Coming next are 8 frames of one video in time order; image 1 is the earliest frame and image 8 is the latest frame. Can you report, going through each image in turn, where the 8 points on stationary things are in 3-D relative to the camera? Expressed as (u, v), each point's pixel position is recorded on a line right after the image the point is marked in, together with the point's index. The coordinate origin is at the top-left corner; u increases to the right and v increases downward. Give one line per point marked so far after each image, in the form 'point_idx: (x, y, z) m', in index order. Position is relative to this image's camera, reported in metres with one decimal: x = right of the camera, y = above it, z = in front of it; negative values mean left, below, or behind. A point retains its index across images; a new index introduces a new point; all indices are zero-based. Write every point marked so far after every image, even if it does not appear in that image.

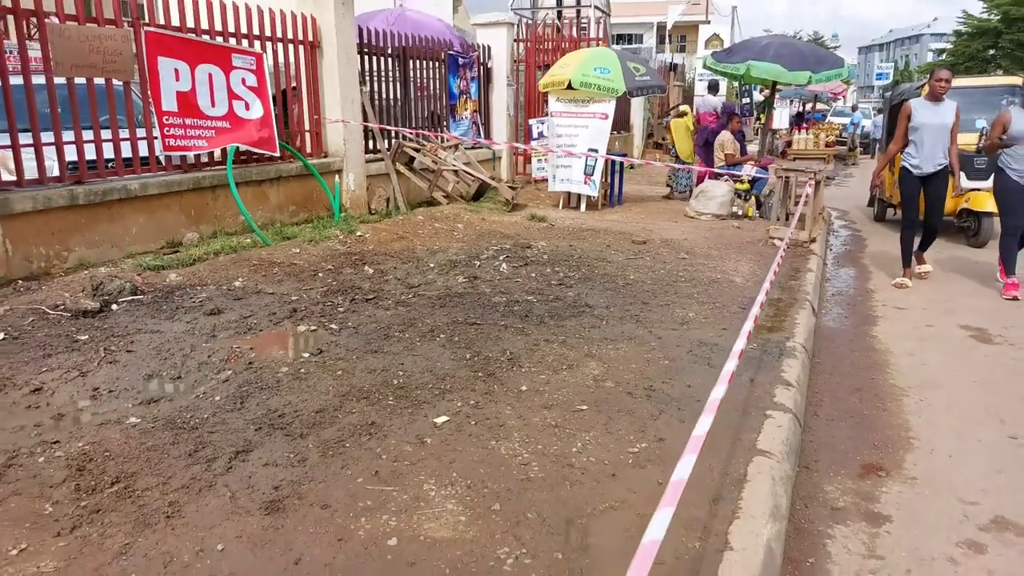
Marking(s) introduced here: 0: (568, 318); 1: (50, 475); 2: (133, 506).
0: (+0.5, -0.3, +5.8) m
1: (-2.1, -0.8, +3.2) m
2: (-1.6, -0.9, +3.0) m
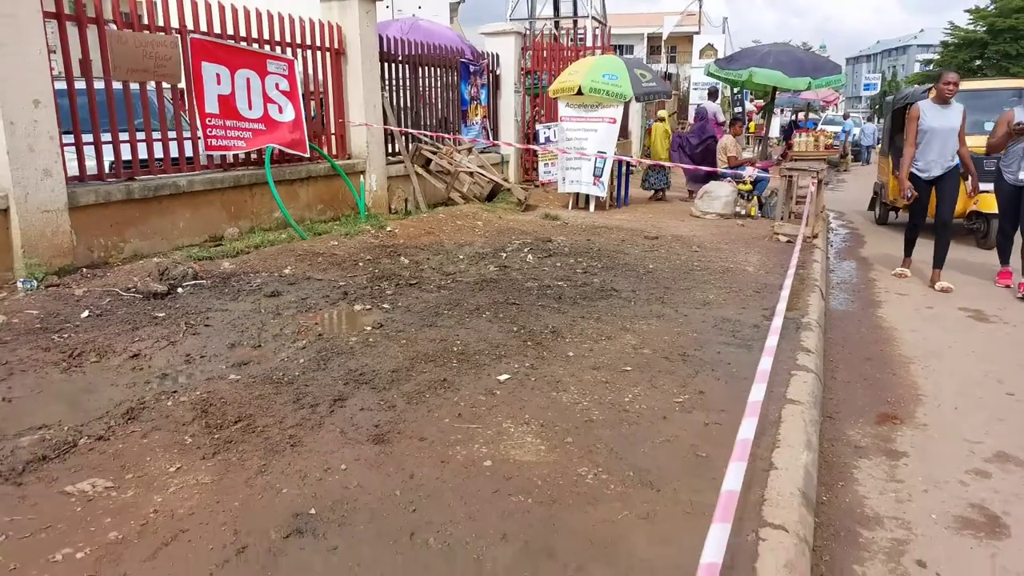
0: (+0.8, -0.1, +6.3) m
1: (-1.7, -0.7, +3.7) m
2: (-1.2, -0.7, +3.4) m
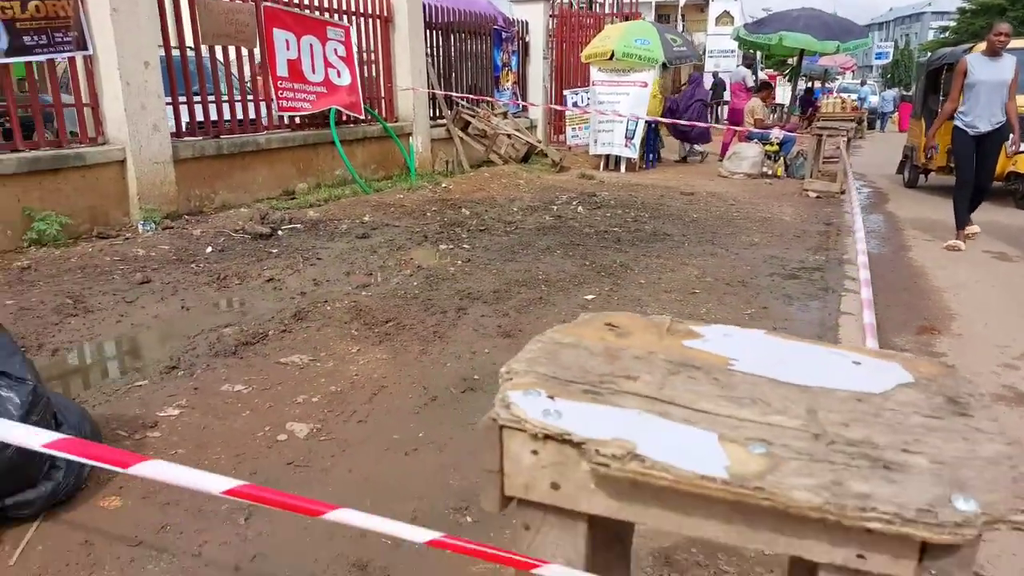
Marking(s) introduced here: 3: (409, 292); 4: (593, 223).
0: (+1.5, +0.5, +6.9) m
1: (-1.1, -0.2, +4.4) m
2: (-0.6, -0.3, +4.1) m
3: (-0.7, 0.0, +5.0) m
4: (+0.9, +0.7, +7.8) m
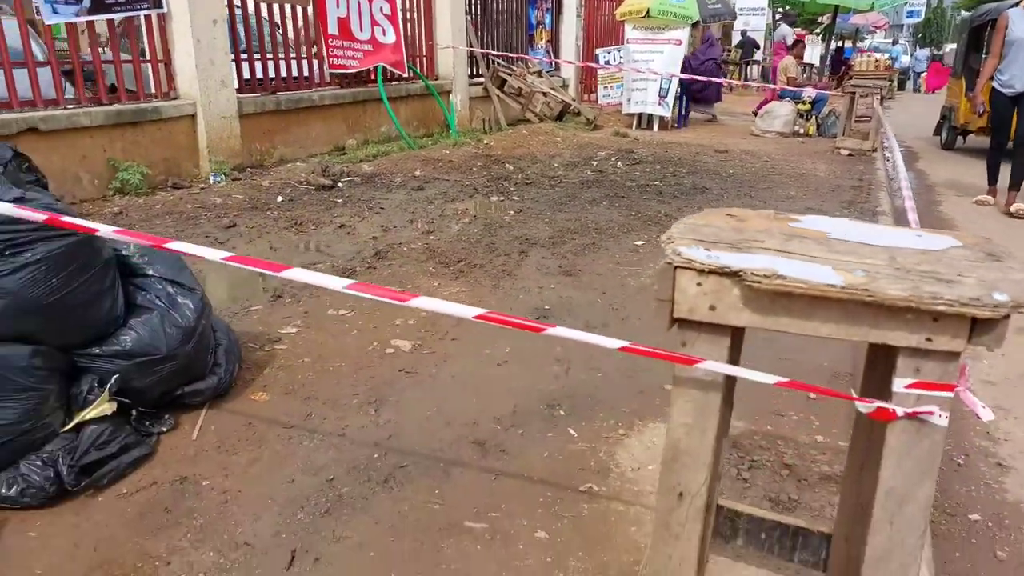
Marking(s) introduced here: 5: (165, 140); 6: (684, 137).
0: (+1.9, +1.0, +7.2) m
1: (-0.7, +0.2, +4.8) m
2: (-0.2, +0.1, +4.6) m
3: (-0.3, +0.4, +5.4) m
4: (+1.4, +1.3, +8.1) m
5: (-3.5, +1.5, +6.9) m
6: (+3.1, +2.7, +12.4) m
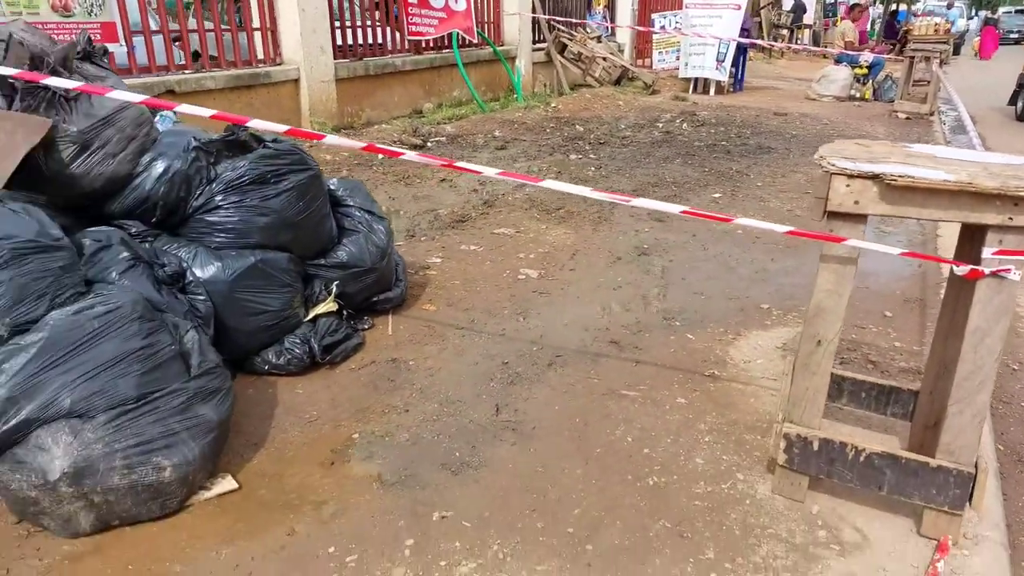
0: (+2.8, +1.5, +7.7) m
1: (+0.1, +0.7, +5.4) m
2: (+0.5, +0.5, +5.1) m
3: (+0.5, +0.9, +6.0) m
4: (+2.3, +1.9, +8.6) m
5: (-2.6, +2.0, +7.5) m
6: (+4.3, +3.5, +12.7) m
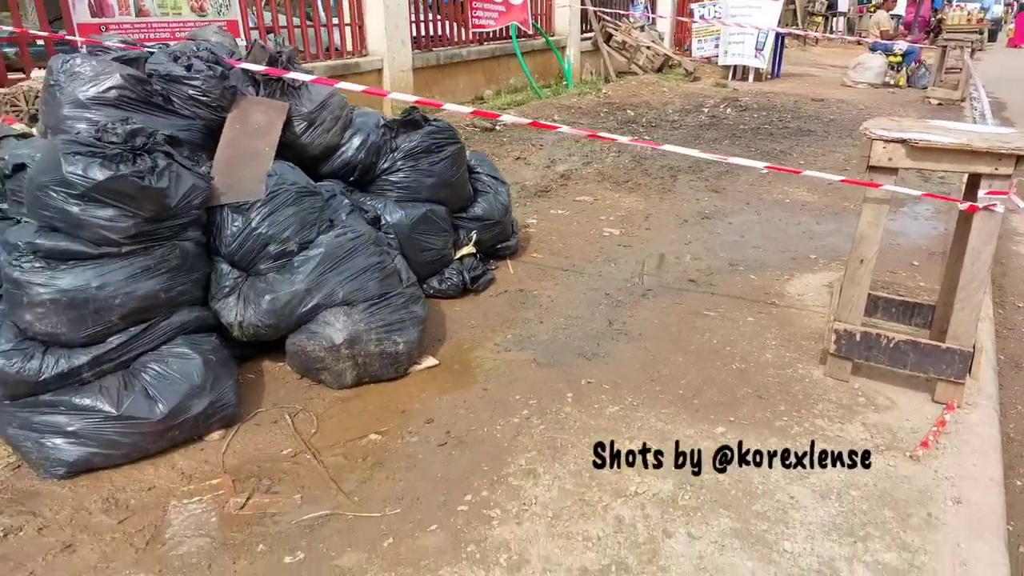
0: (+3.6, +1.9, +8.4) m
1: (+0.7, +1.0, +6.2) m
2: (+1.2, +0.9, +6.0) m
3: (+1.1, +1.2, +6.8) m
4: (+3.1, +2.3, +9.3) m
5: (-1.9, +2.4, +8.4) m
6: (+5.2, +3.9, +13.3) m
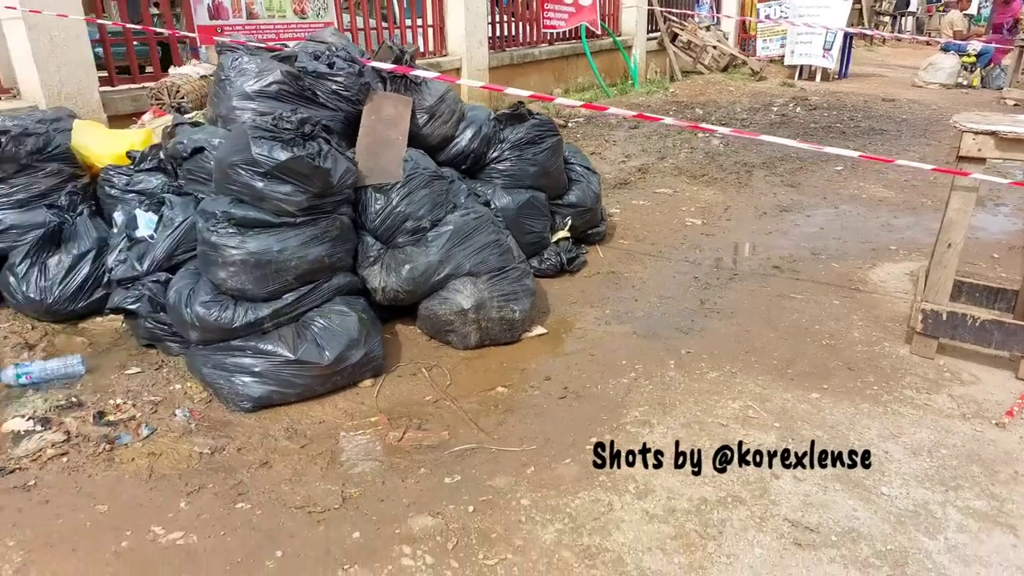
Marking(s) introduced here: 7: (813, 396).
0: (+4.5, +1.9, +8.5) m
1: (+1.5, +1.1, +6.5) m
2: (+1.9, +1.0, +6.2) m
3: (+1.9, +1.3, +7.0) m
4: (+4.1, +2.3, +9.4) m
5: (-0.9, +2.6, +8.9) m
6: (+6.5, +3.9, +13.3) m
7: (+1.3, -0.5, +2.9) m
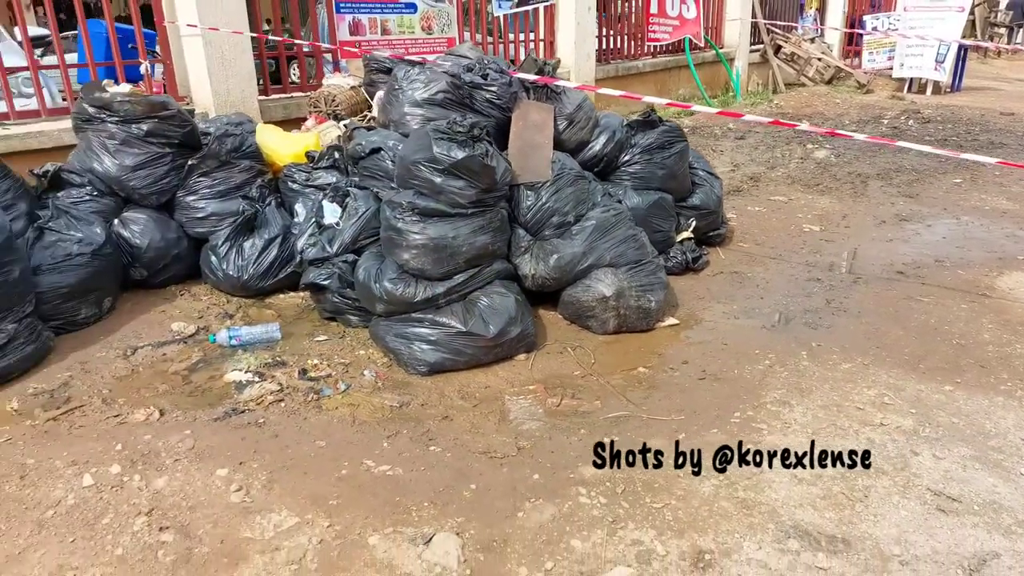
0: (+5.8, +1.7, +8.2) m
1: (+2.6, +1.0, +6.6) m
2: (+3.0, +0.9, +6.3) m
3: (+3.1, +1.2, +7.1) m
4: (+5.6, +2.1, +9.2) m
5: (+0.5, +2.6, +9.3) m
6: (+8.4, +3.5, +12.8) m
7: (+1.9, -0.4, +3.0) m
